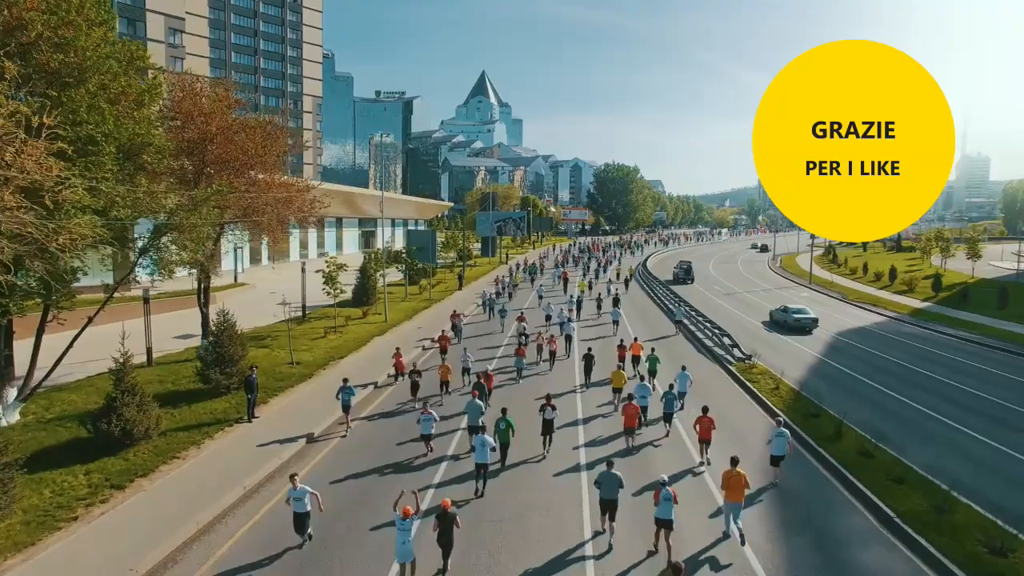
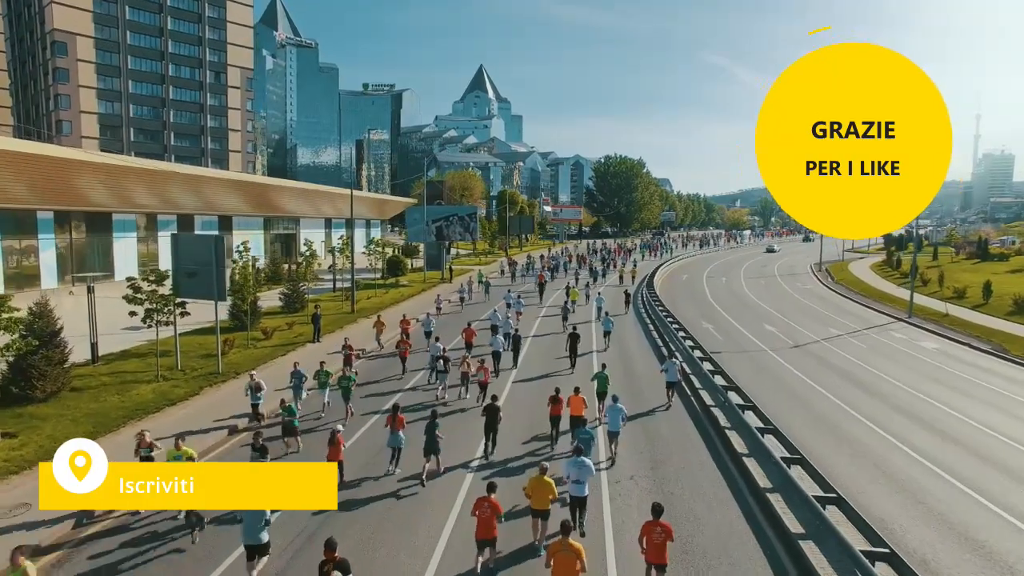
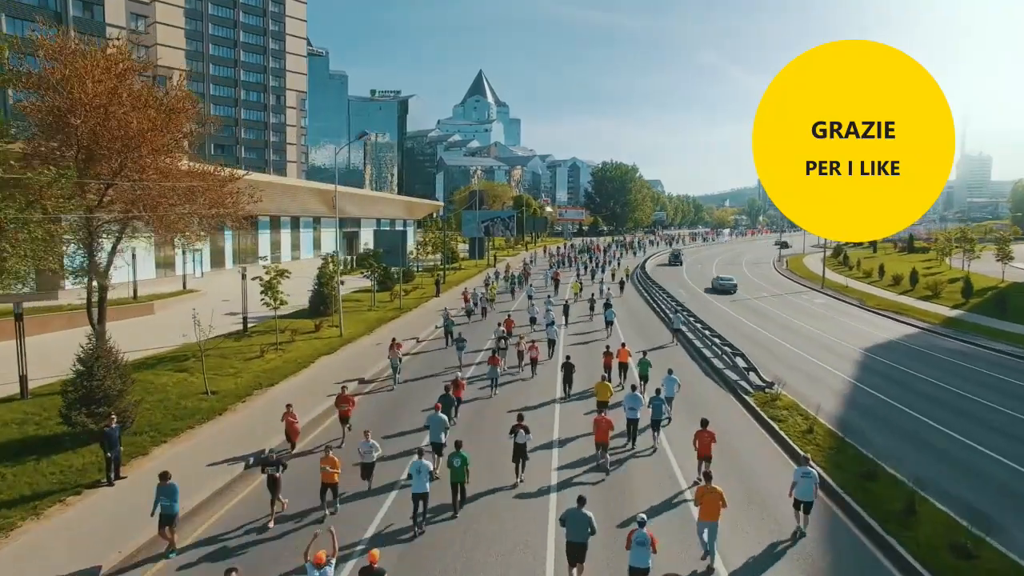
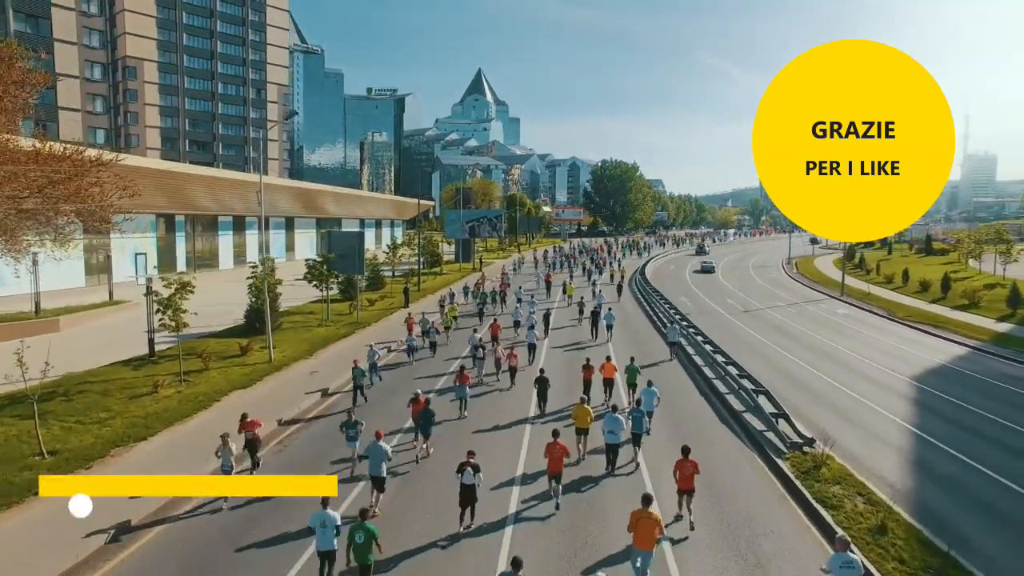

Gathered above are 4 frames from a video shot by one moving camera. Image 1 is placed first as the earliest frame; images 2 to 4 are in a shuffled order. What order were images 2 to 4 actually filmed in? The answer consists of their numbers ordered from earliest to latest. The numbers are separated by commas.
3, 4, 2
